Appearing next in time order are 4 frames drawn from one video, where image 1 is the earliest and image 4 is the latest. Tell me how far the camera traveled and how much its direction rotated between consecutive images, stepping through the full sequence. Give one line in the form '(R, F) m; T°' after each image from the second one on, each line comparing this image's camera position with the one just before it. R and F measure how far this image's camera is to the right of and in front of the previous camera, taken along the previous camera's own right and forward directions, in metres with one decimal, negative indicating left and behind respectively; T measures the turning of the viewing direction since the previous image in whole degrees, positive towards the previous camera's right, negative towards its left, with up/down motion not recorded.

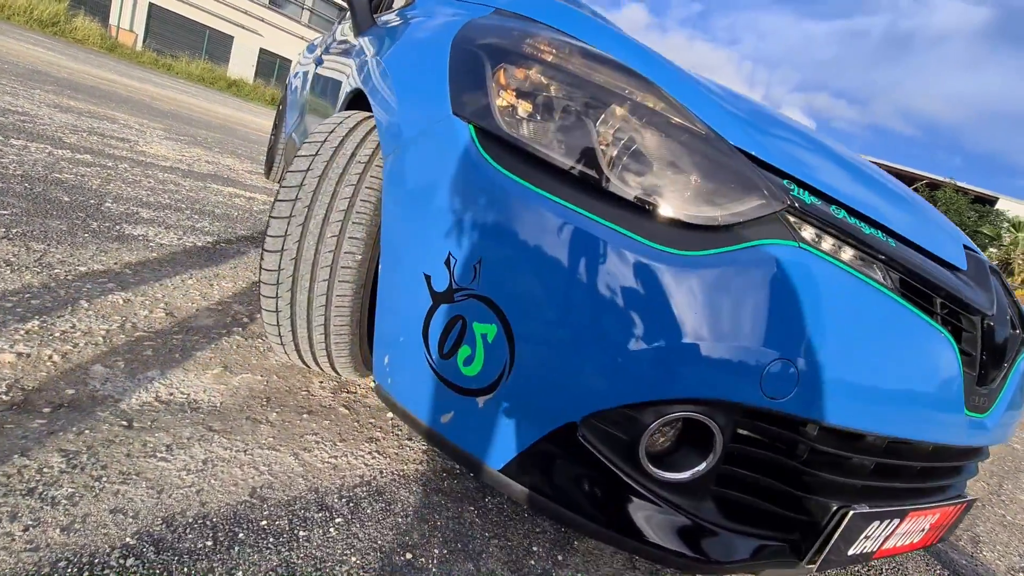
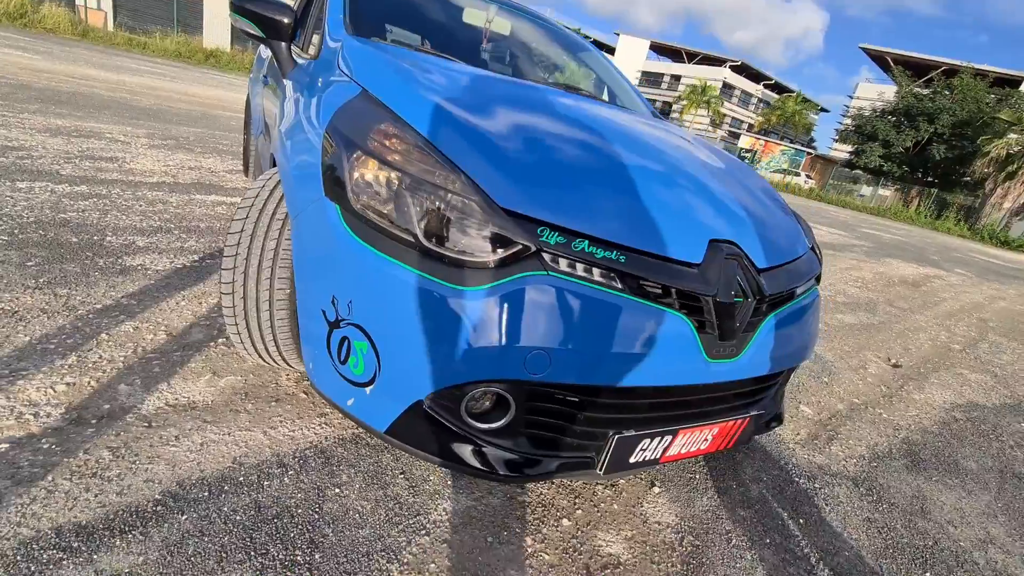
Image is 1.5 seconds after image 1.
(+0.4, -0.4) m; -2°
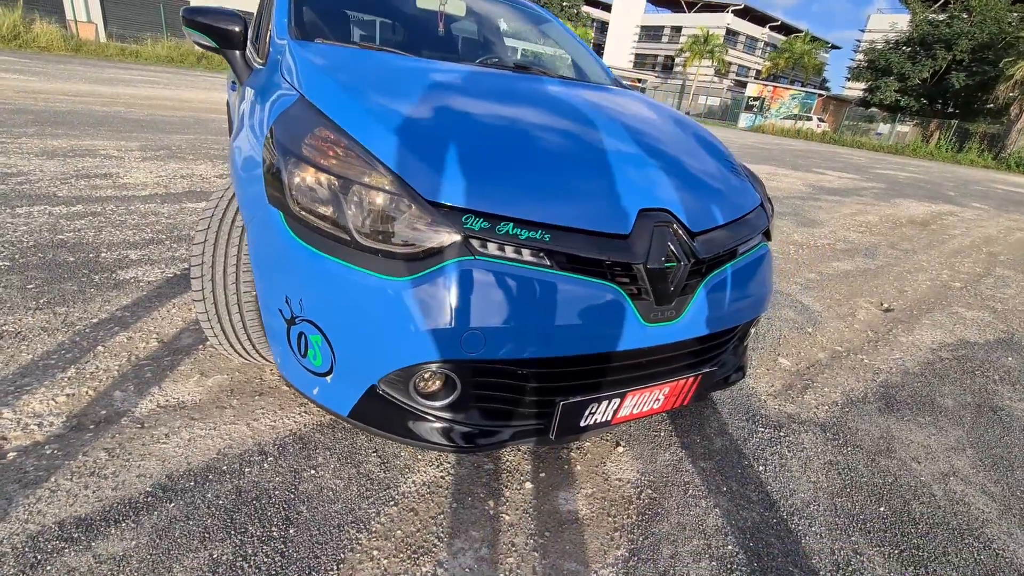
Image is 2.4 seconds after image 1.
(+0.2, -0.1) m; -2°
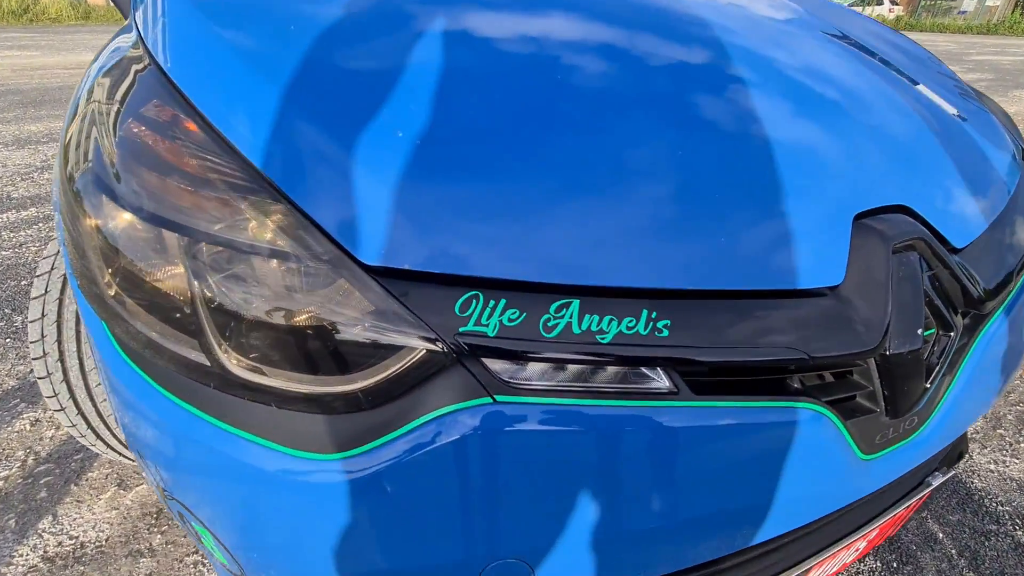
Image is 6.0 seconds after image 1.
(0.0, +0.8) m; -5°
